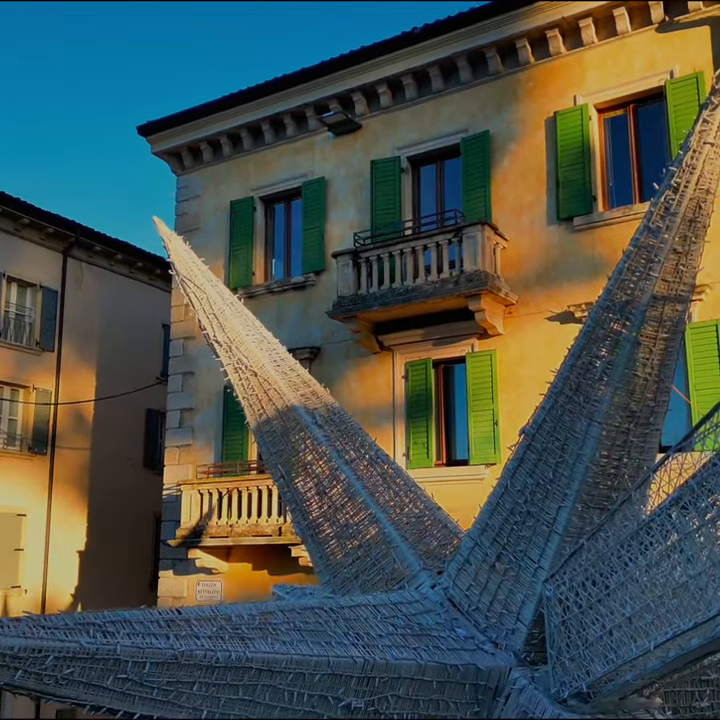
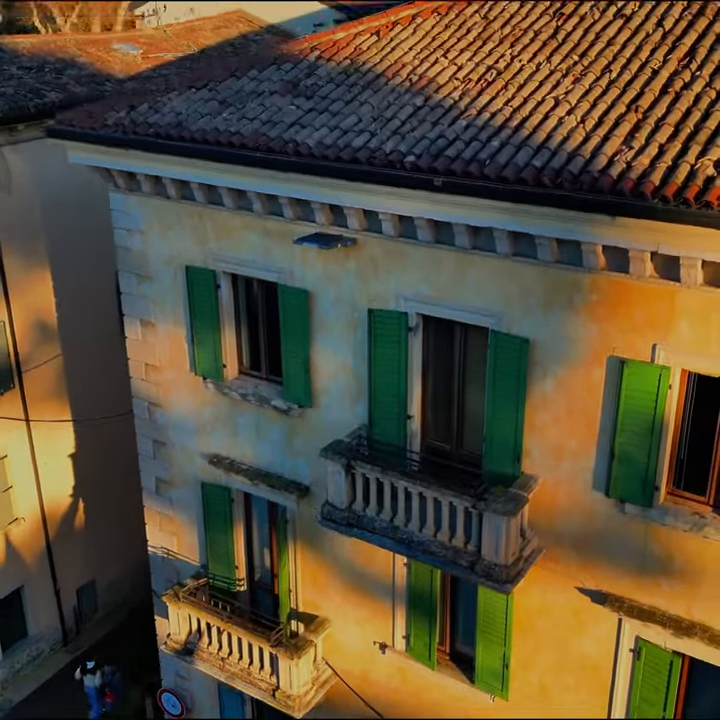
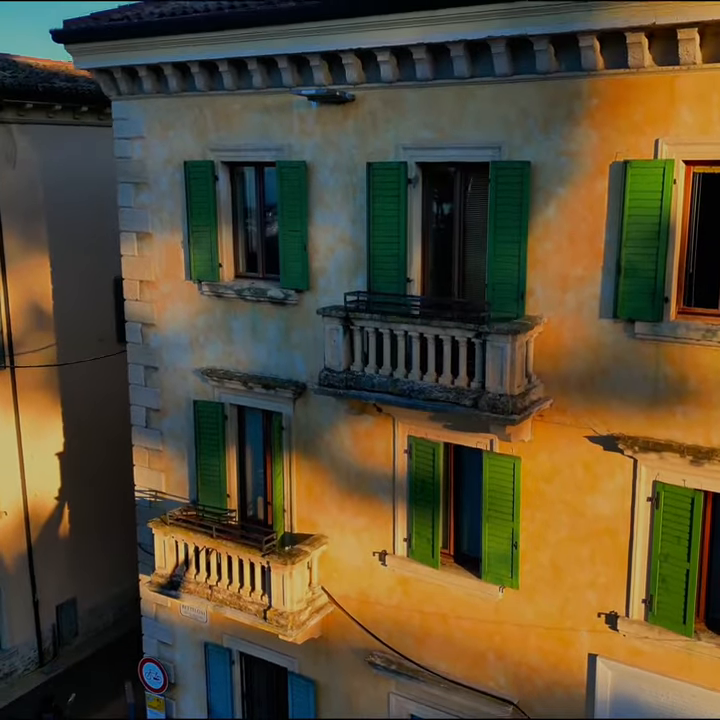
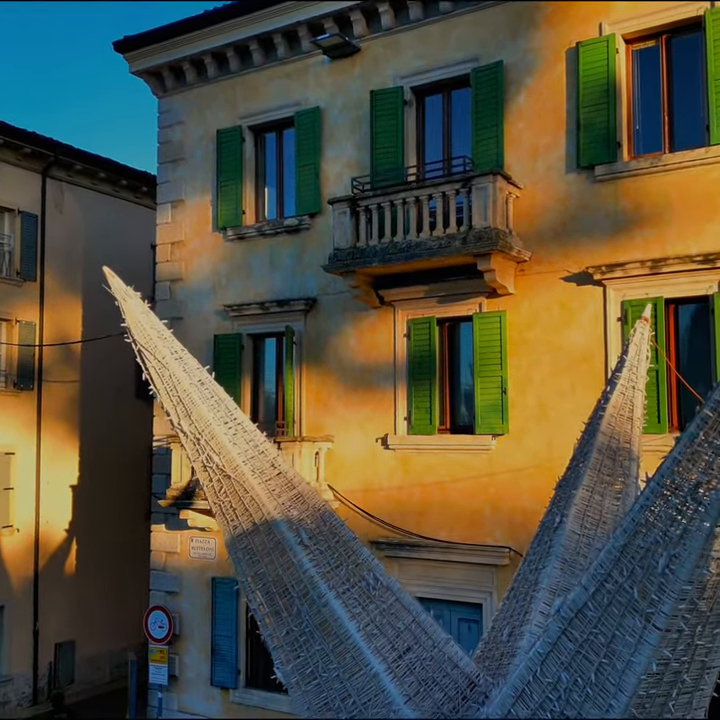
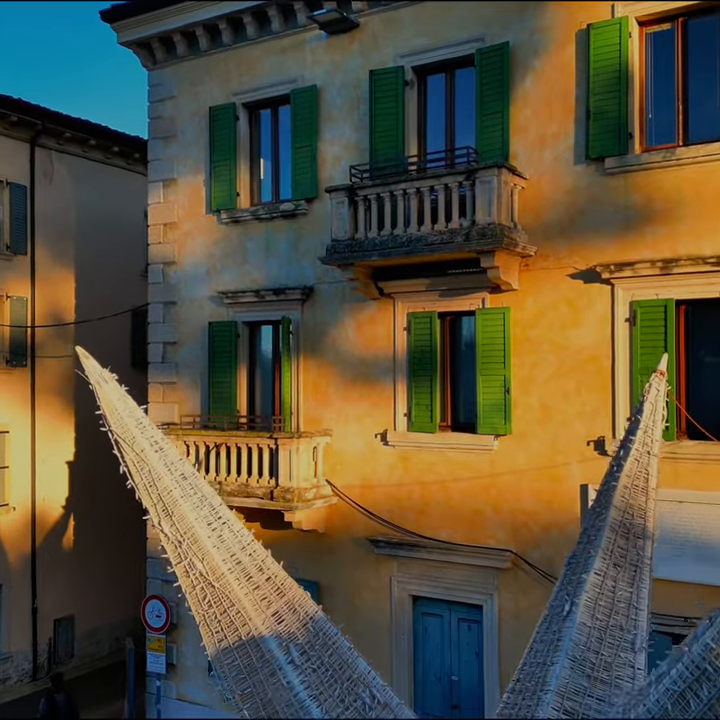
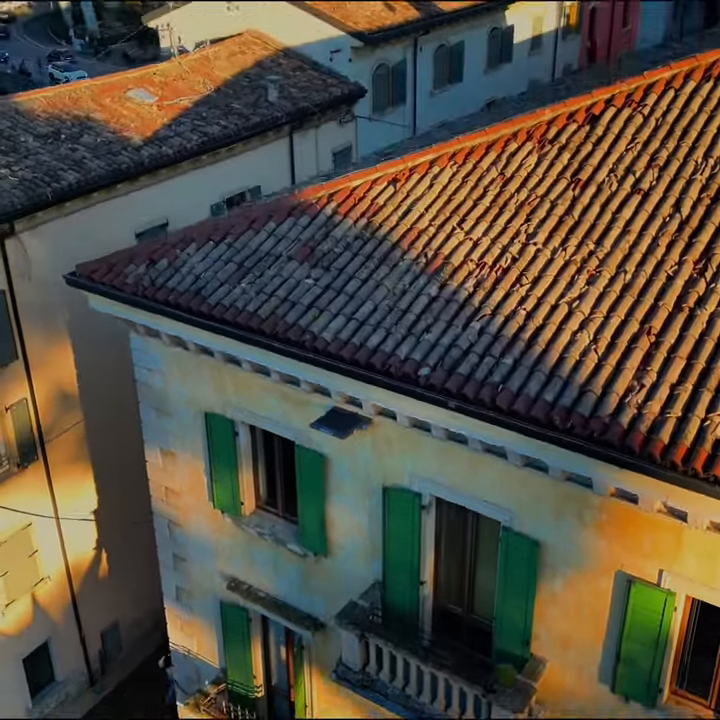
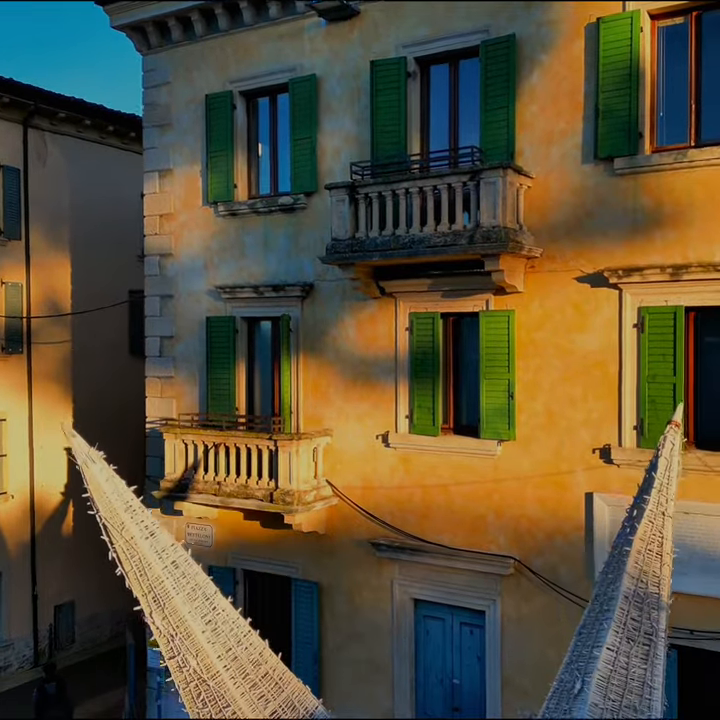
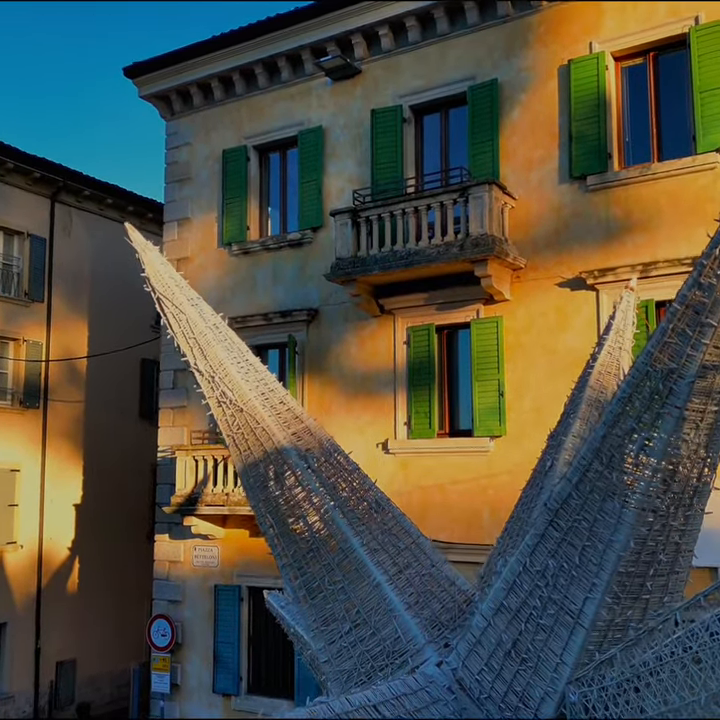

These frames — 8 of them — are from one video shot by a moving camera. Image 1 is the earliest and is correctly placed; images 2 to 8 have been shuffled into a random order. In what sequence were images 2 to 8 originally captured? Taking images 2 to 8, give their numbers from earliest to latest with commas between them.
8, 4, 5, 7, 3, 2, 6
